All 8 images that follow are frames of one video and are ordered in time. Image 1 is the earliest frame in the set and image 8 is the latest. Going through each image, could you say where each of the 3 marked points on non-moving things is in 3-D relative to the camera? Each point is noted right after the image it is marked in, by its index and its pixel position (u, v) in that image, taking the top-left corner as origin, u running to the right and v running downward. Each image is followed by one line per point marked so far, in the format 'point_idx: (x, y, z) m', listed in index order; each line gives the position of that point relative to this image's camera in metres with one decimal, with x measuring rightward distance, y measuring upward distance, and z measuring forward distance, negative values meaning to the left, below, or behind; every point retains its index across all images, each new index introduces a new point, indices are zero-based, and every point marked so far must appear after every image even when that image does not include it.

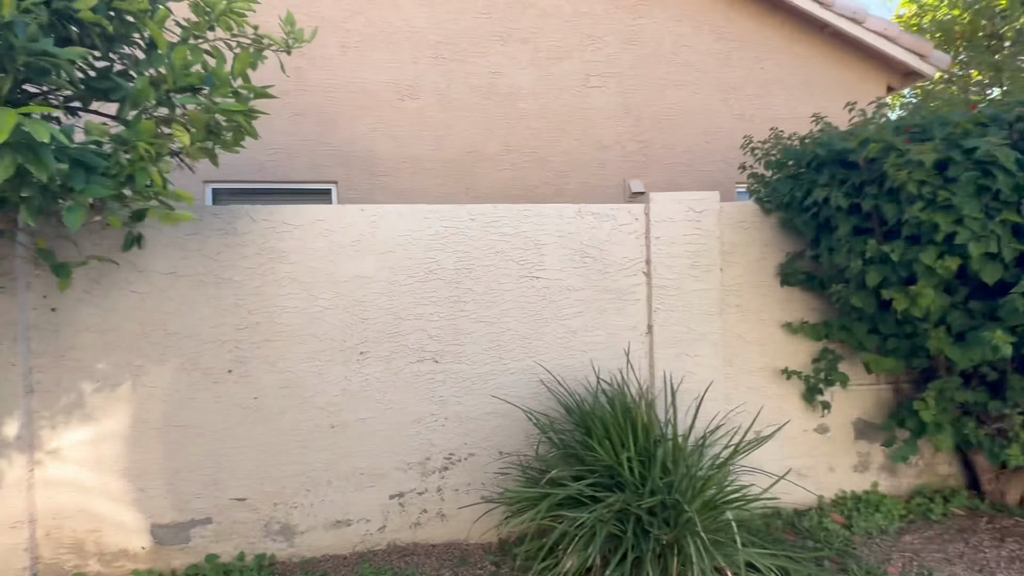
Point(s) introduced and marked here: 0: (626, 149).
0: (+1.4, +1.7, +5.6) m
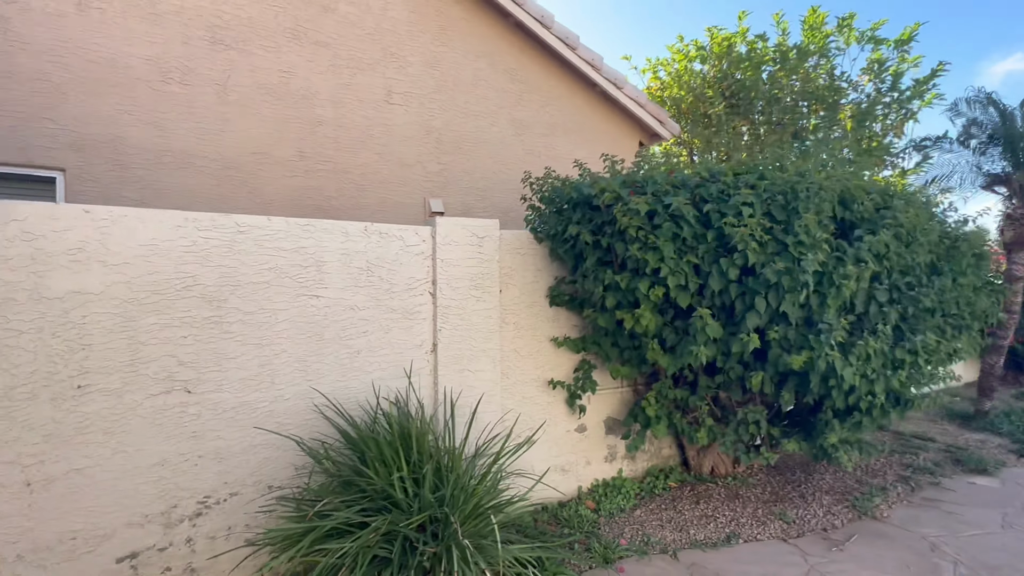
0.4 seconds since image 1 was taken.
0: (-1.0, +1.5, +5.8) m
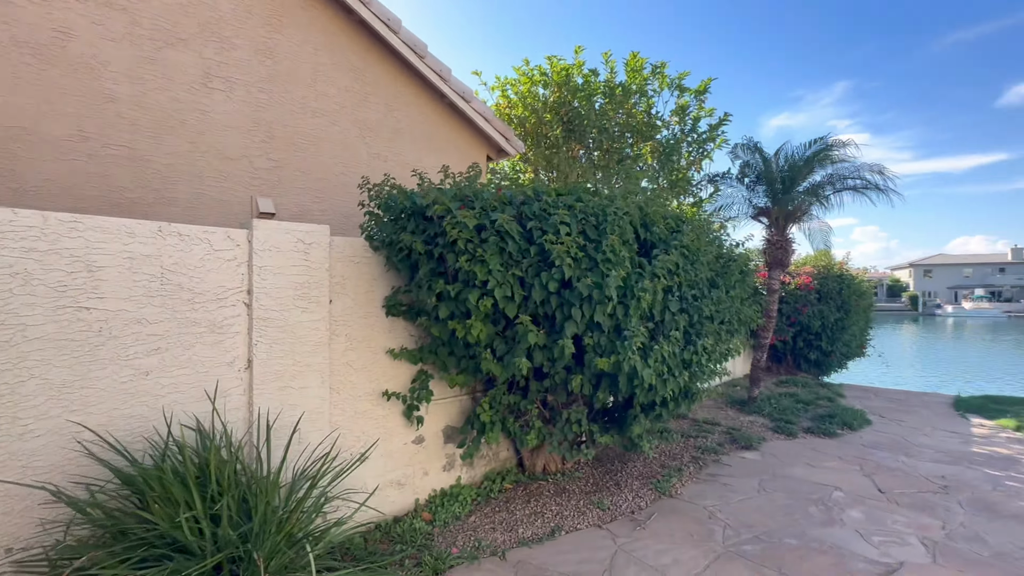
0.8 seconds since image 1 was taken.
0: (-2.9, +1.4, +5.3) m
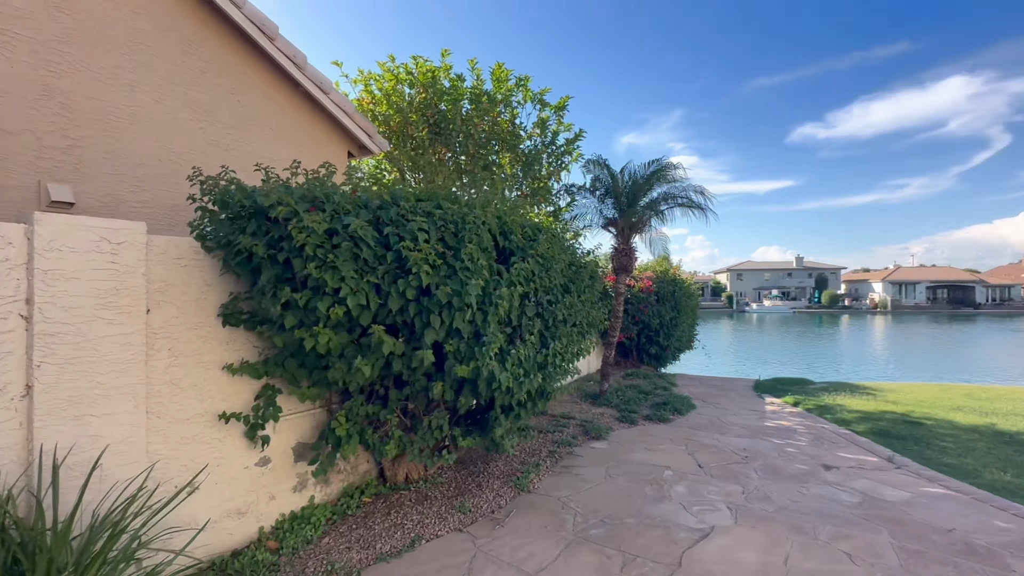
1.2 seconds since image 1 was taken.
0: (-4.3, +1.3, +4.3) m
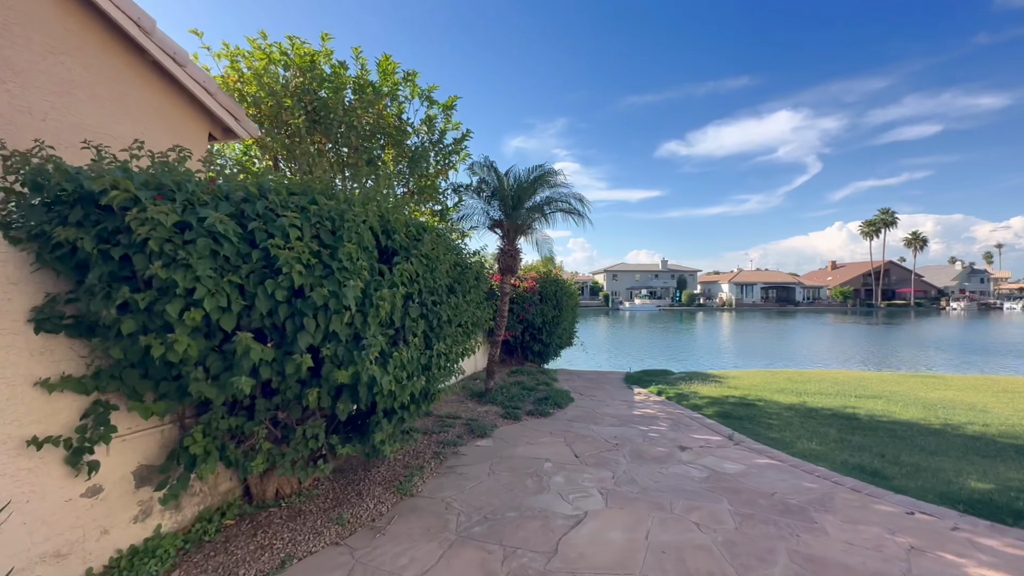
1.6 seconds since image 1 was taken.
0: (-5.2, +1.3, +3.2) m
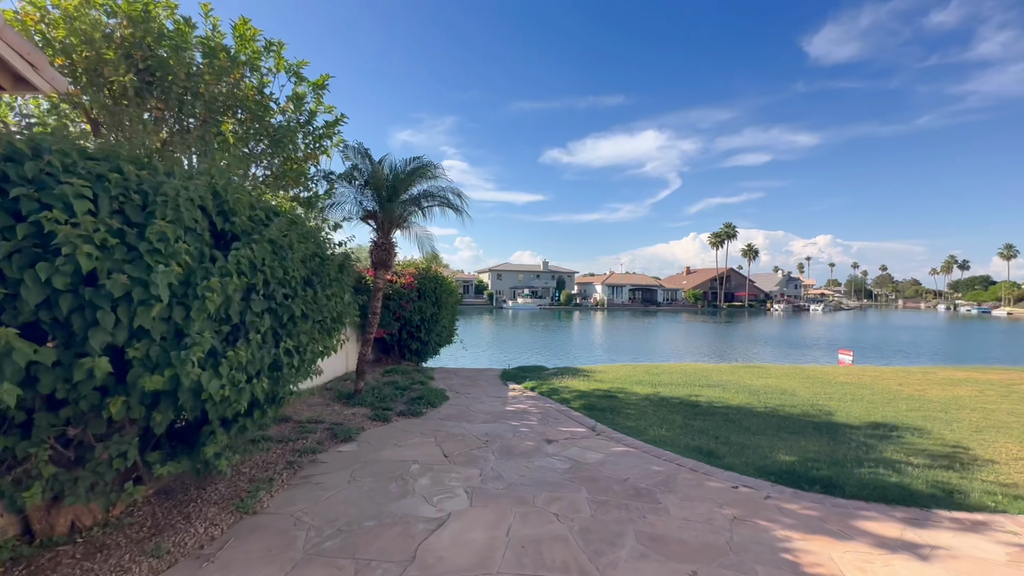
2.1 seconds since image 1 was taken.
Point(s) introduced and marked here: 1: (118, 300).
0: (-5.9, +1.5, +1.7) m
1: (-2.2, -0.1, +2.7) m
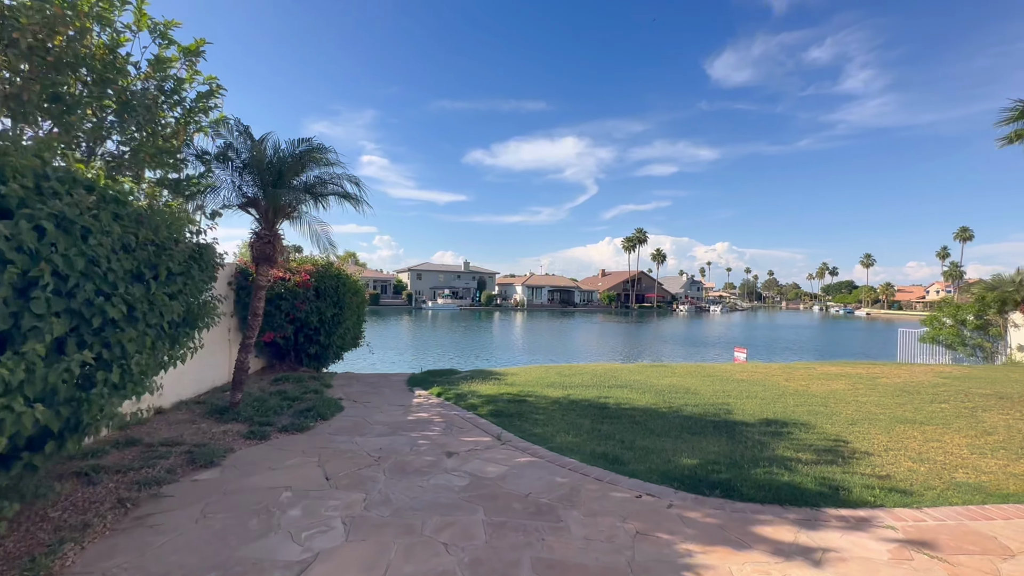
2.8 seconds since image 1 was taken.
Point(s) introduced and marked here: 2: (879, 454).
0: (-6.3, +1.5, +0.2) m
1: (-2.8, 0.0, +1.7) m
2: (+4.8, -2.2, +6.1) m
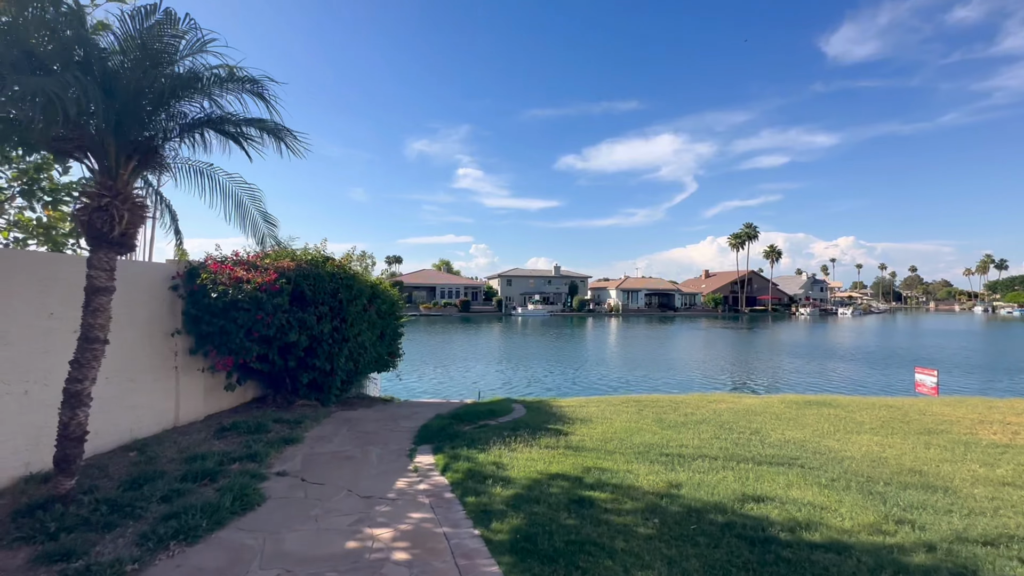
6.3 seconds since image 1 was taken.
0: (-7.4, +1.5, -2.6) m
1: (-3.7, 0.0, -1.7) m
2: (+4.7, -2.0, +1.1) m
